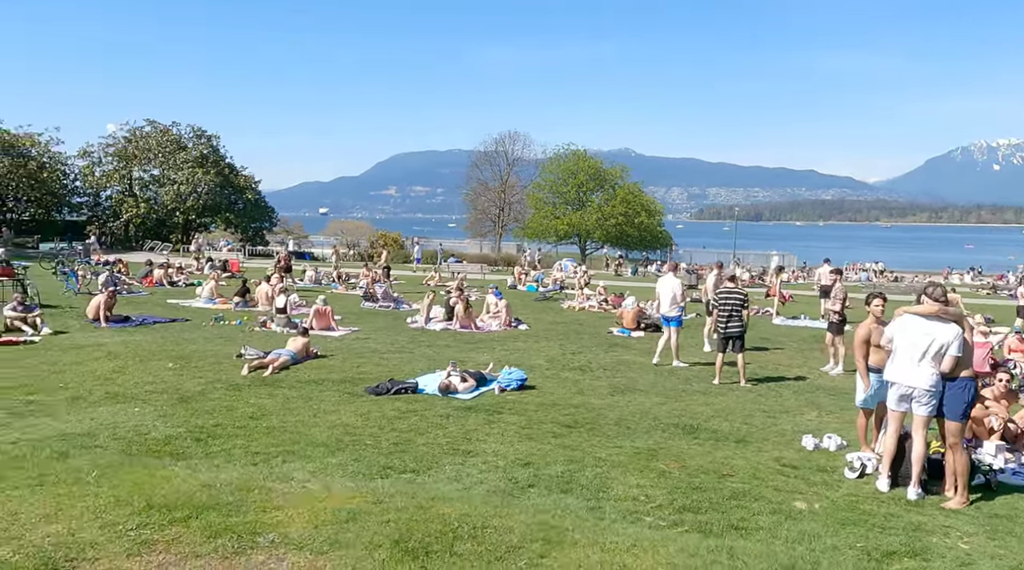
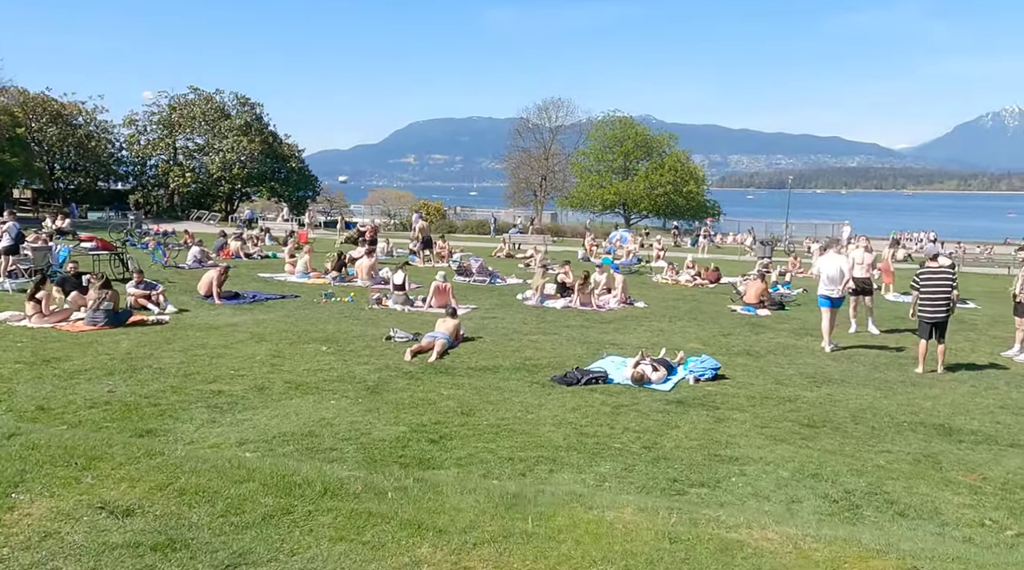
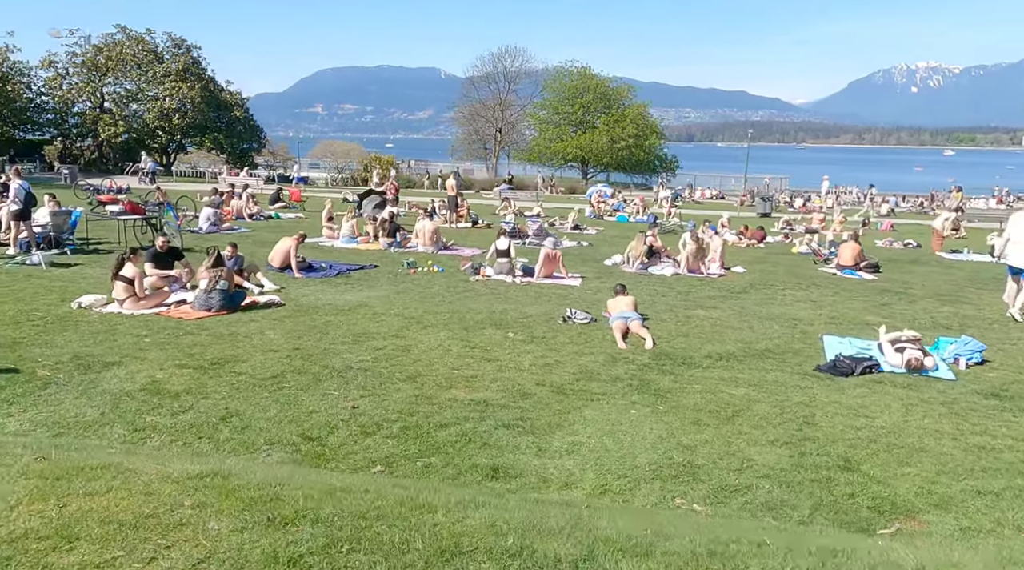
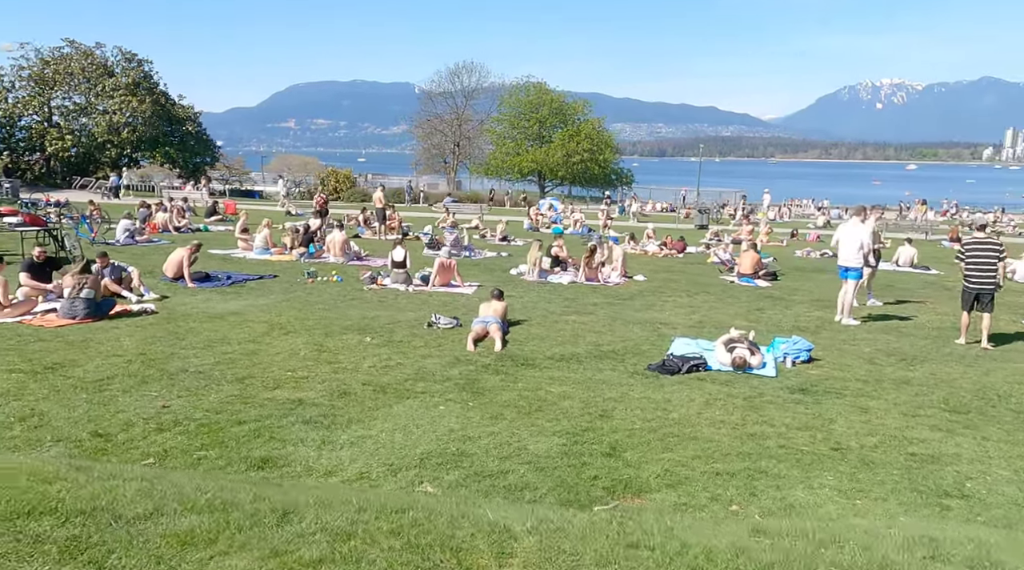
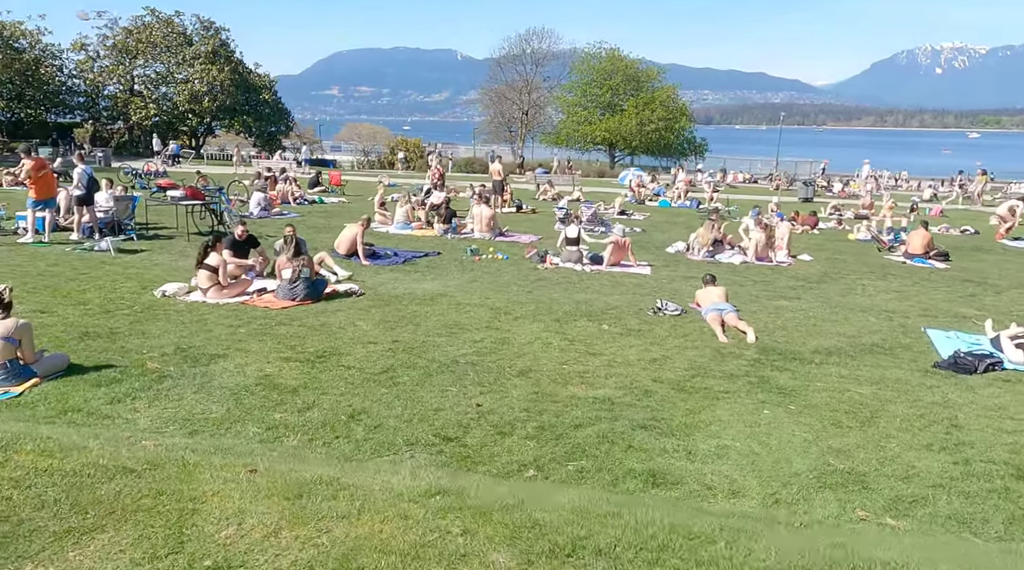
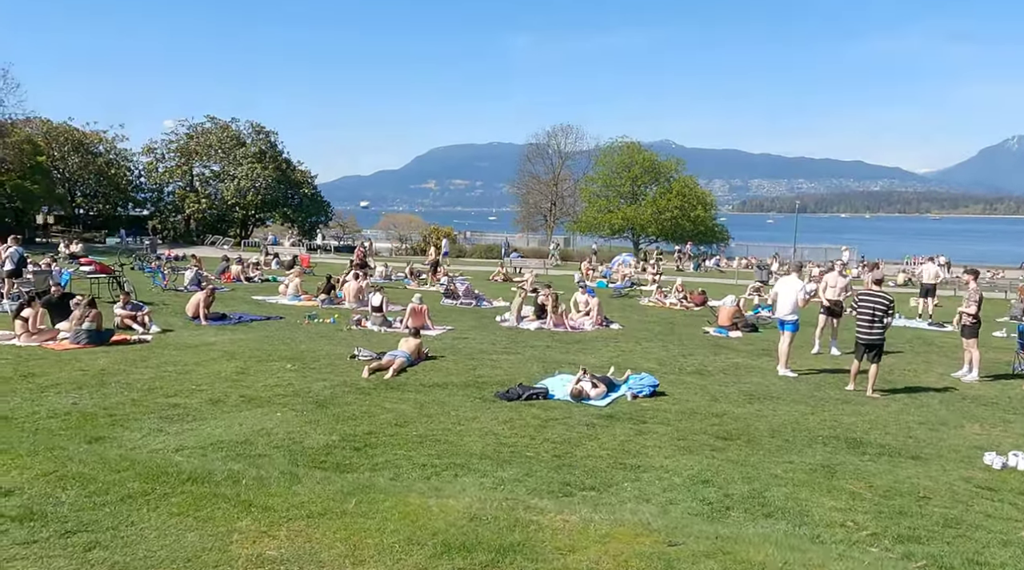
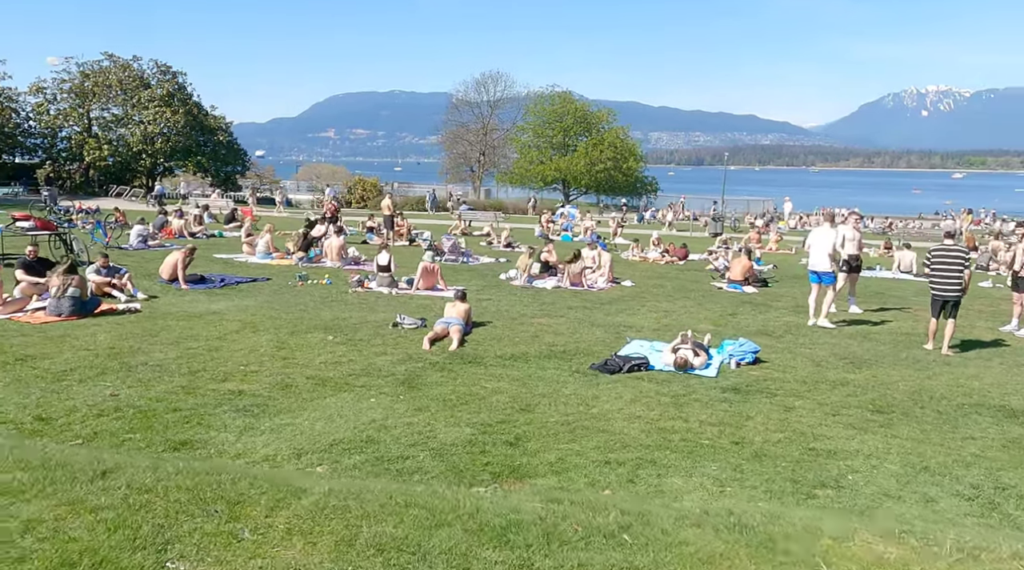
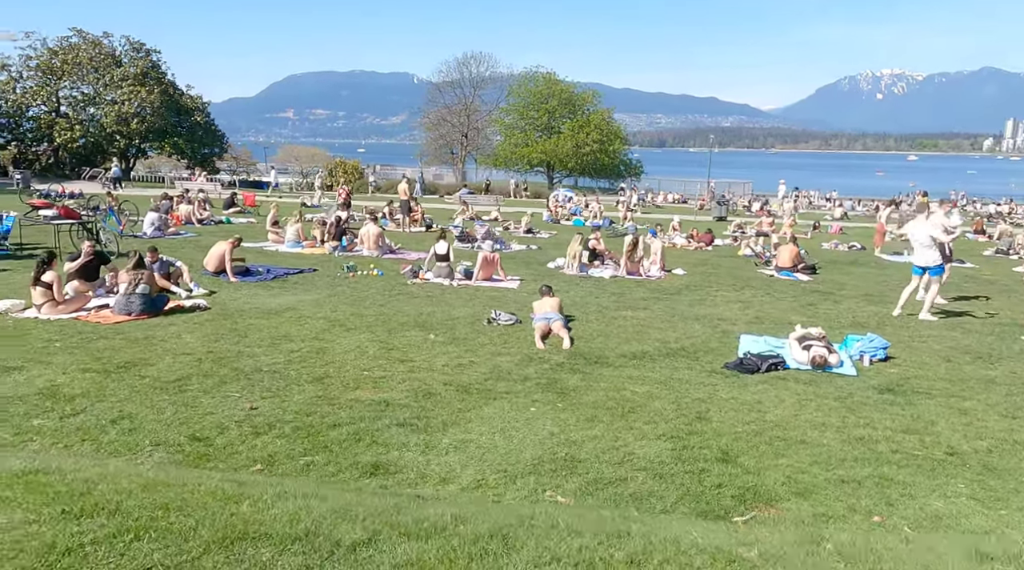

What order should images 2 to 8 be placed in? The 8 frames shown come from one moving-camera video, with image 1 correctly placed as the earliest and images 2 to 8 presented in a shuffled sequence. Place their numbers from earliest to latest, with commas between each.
6, 2, 7, 4, 8, 3, 5
